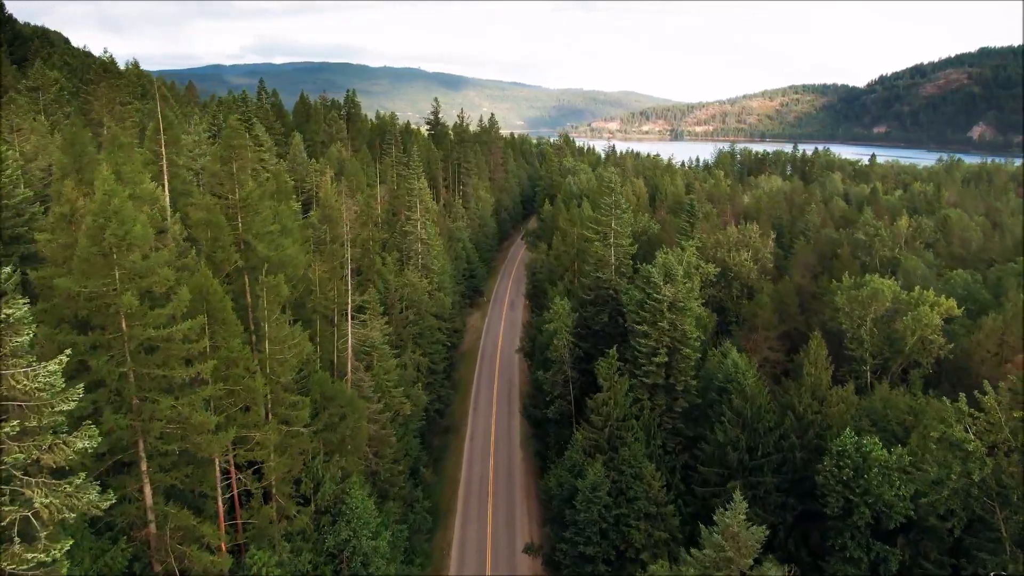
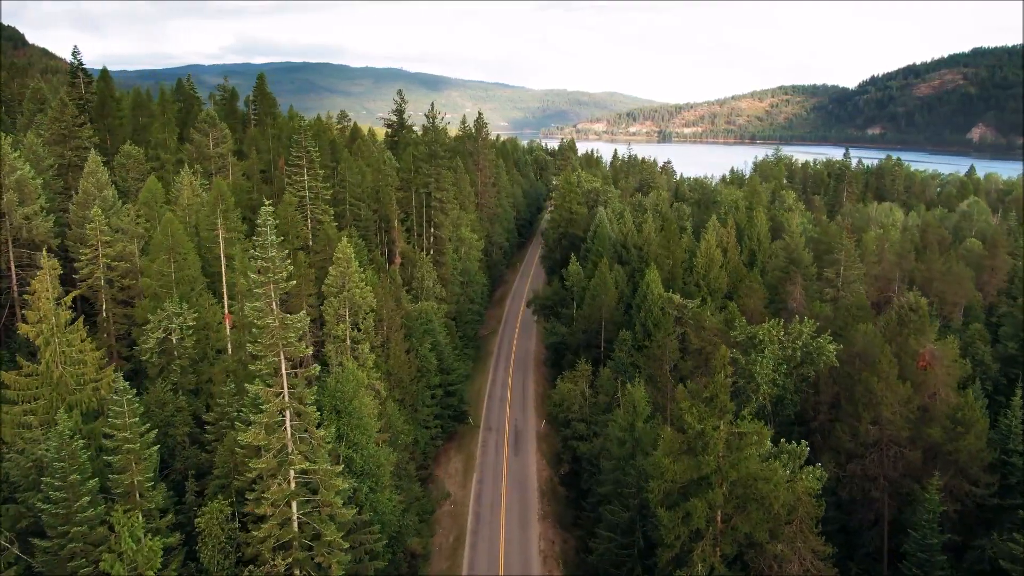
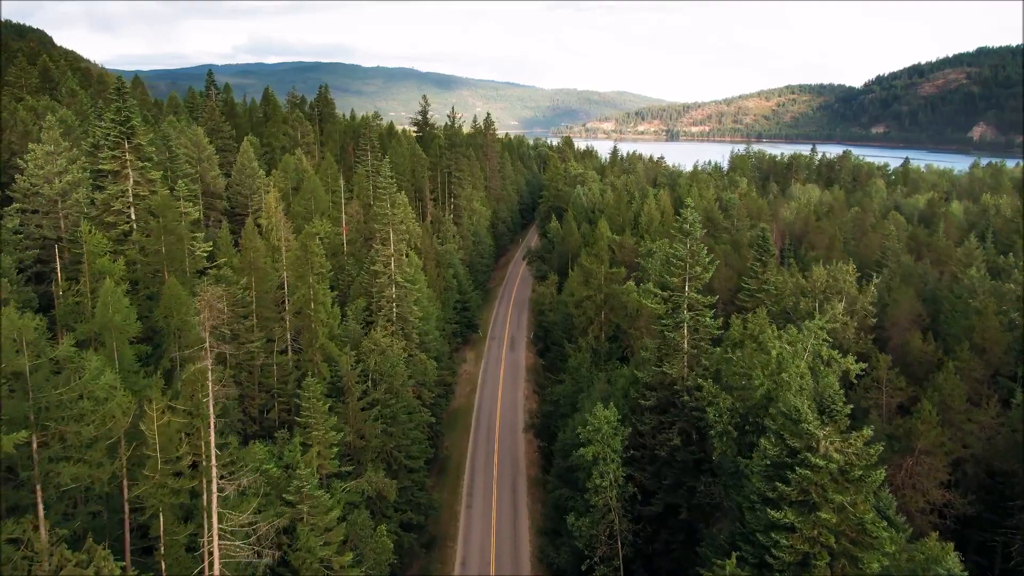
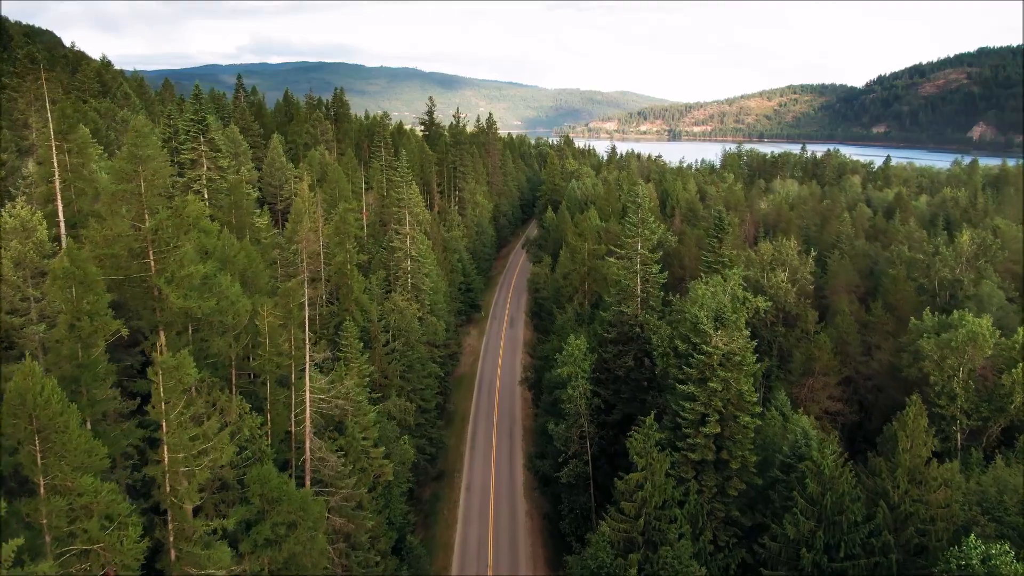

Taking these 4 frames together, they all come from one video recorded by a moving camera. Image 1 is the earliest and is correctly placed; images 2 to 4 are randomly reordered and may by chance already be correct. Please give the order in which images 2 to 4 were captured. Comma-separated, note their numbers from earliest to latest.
4, 3, 2
